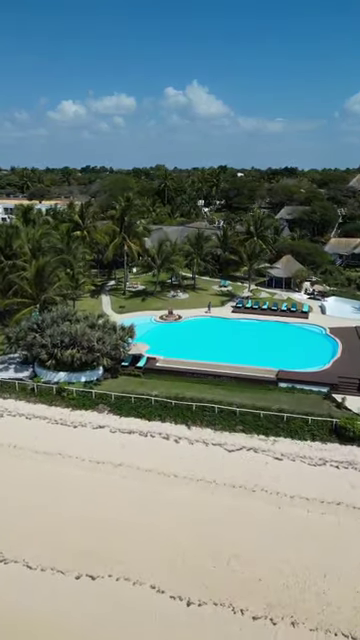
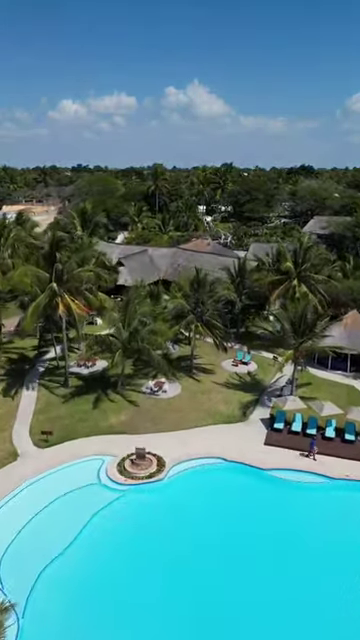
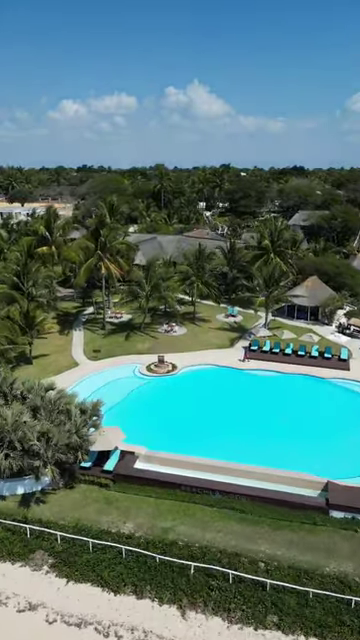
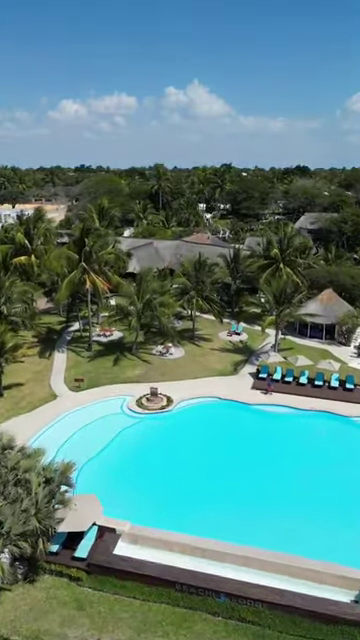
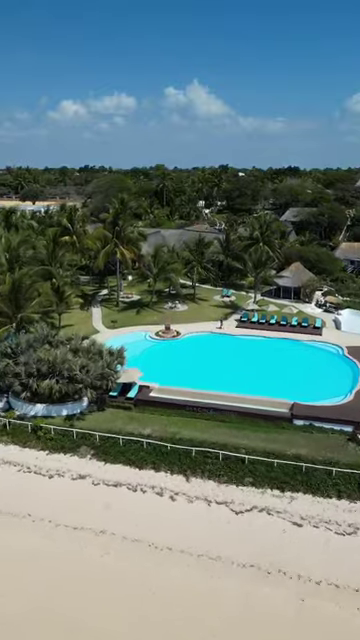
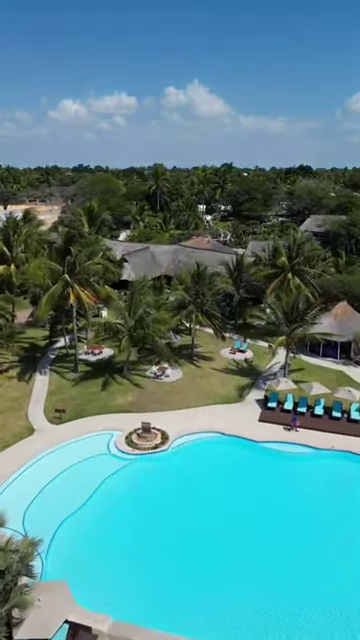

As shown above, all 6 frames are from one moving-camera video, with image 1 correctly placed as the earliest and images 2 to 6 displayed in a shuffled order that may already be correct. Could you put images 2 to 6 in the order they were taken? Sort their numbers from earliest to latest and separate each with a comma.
5, 3, 4, 6, 2
